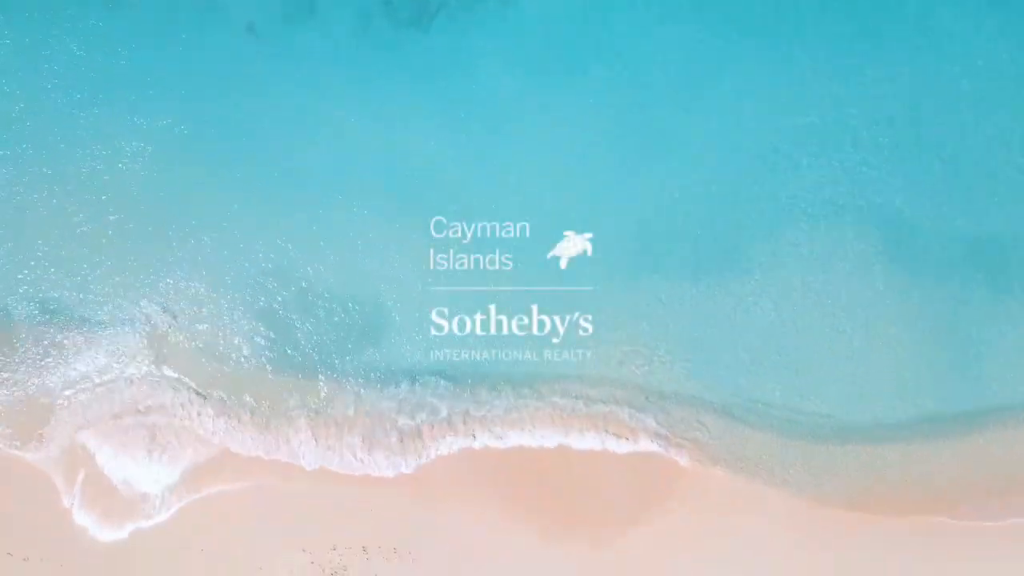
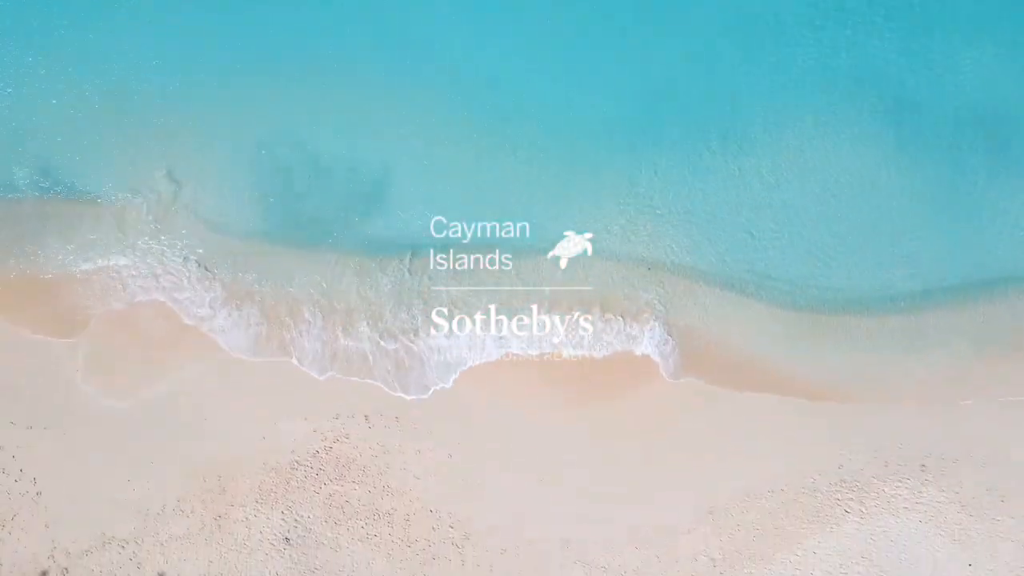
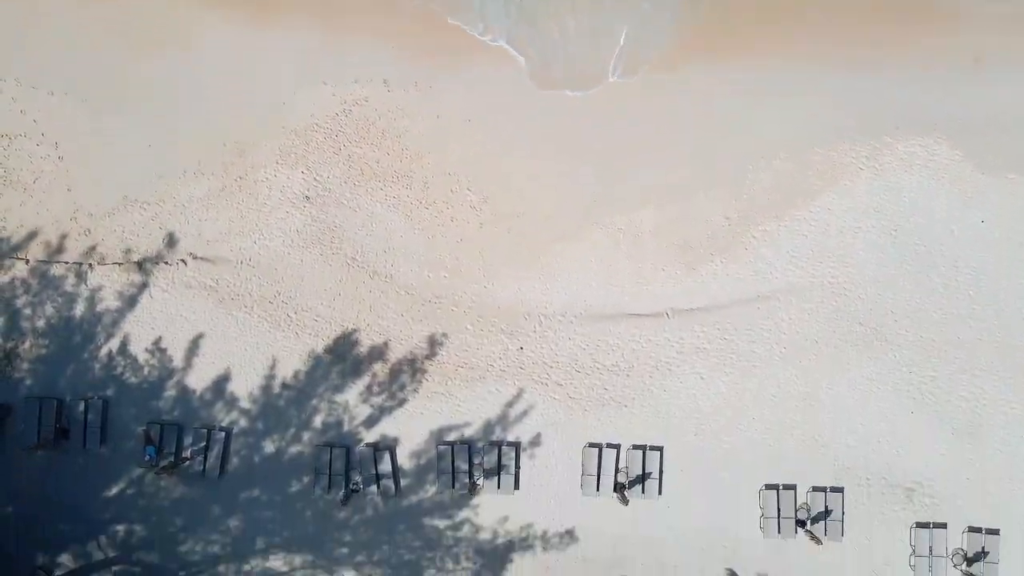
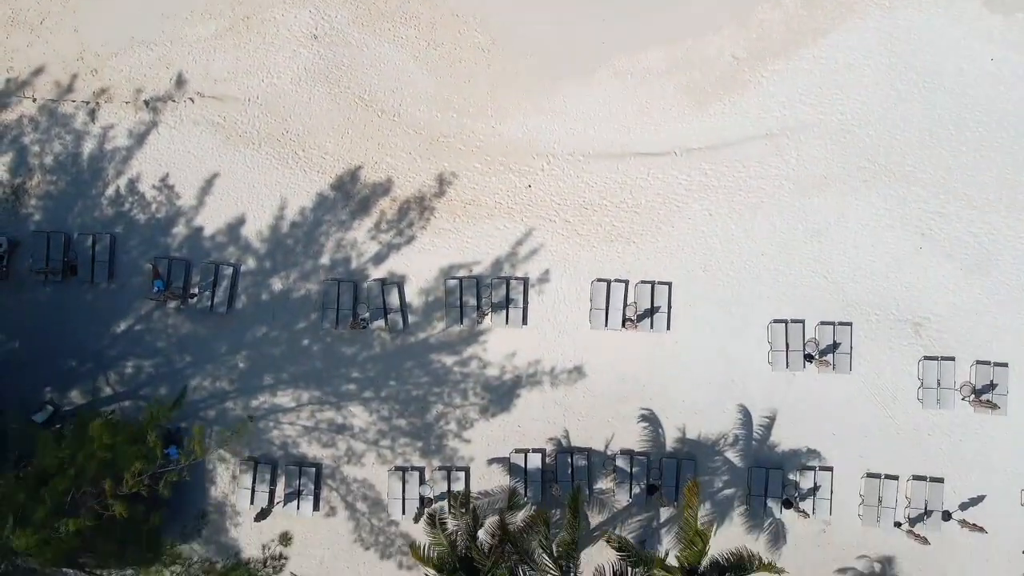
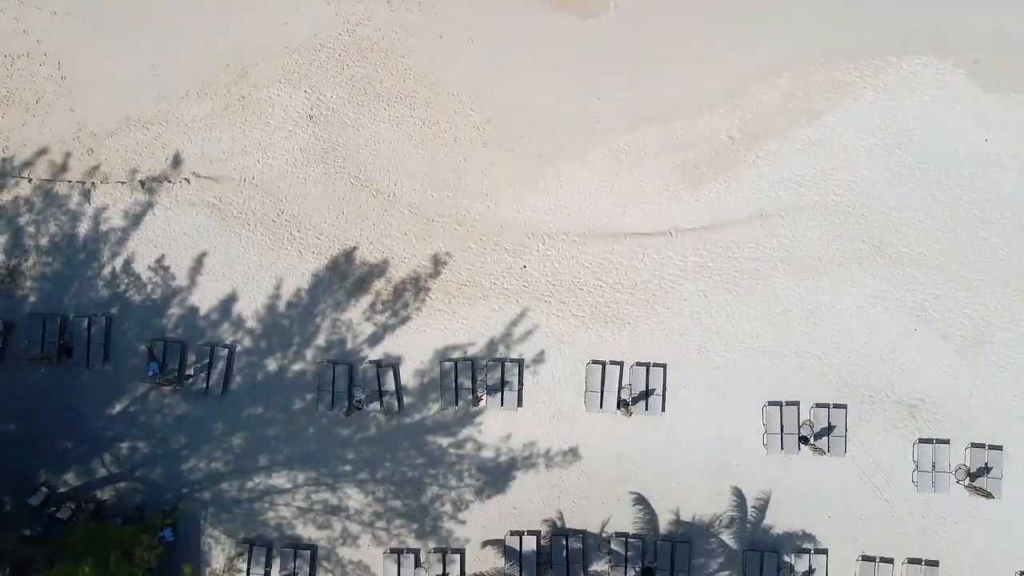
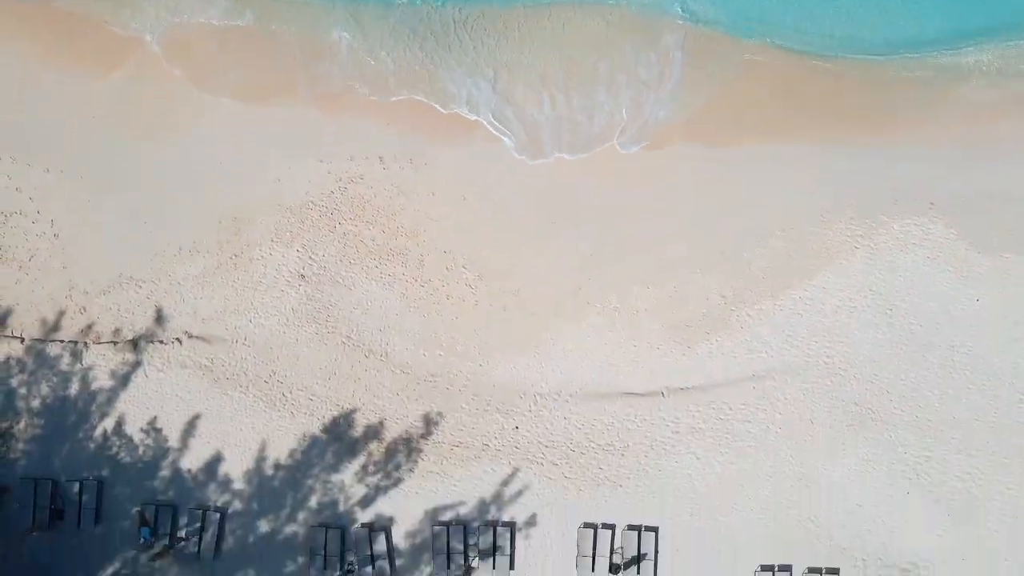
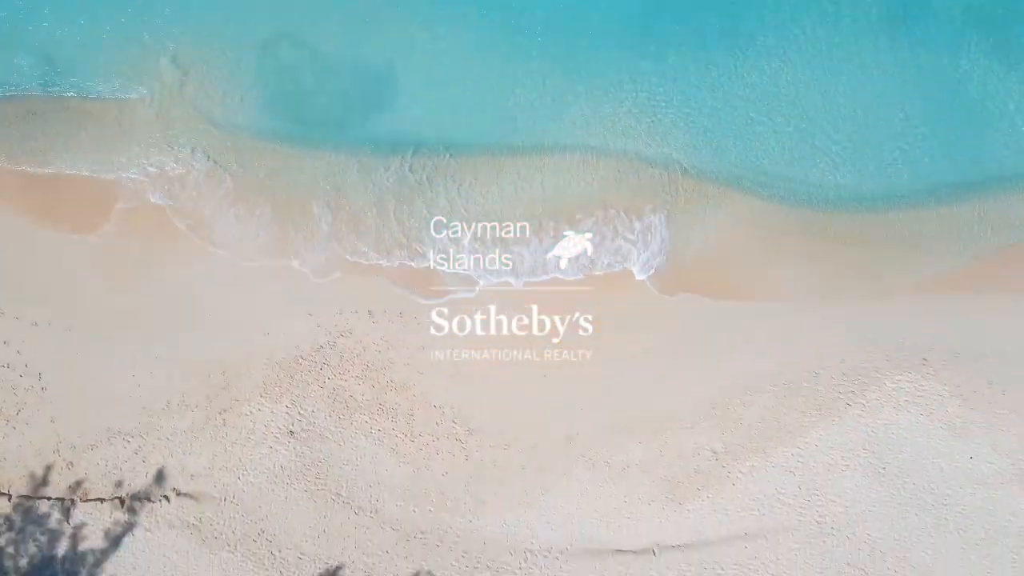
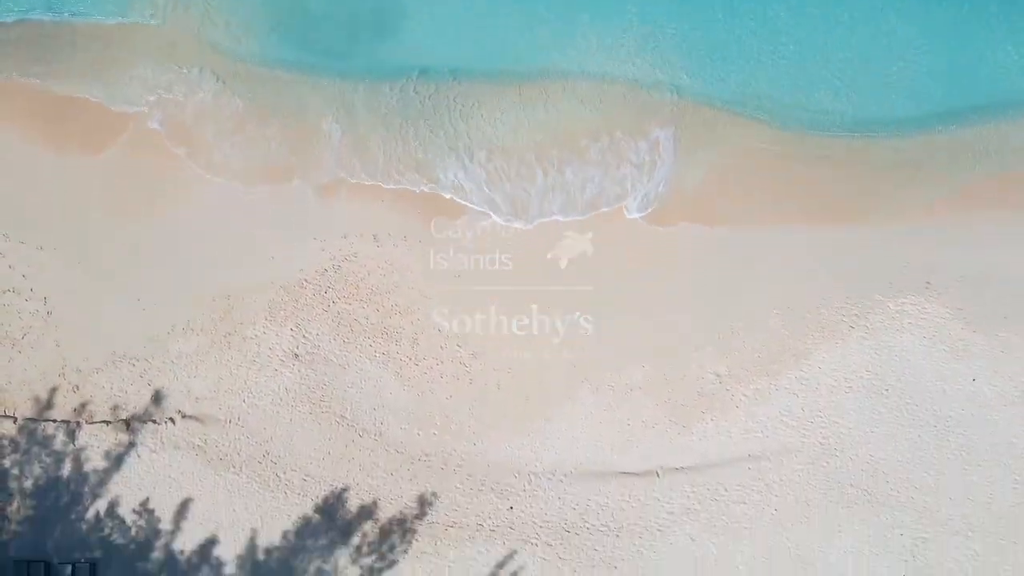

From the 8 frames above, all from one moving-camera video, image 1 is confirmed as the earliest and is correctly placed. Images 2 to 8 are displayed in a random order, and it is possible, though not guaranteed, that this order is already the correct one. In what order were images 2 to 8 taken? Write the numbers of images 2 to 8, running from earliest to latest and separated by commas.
2, 7, 8, 6, 3, 5, 4
